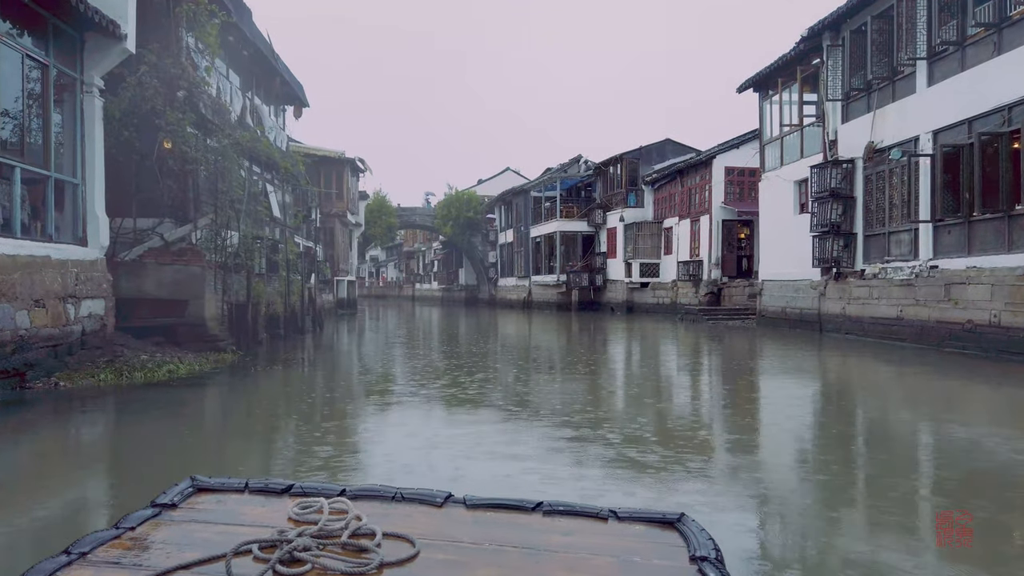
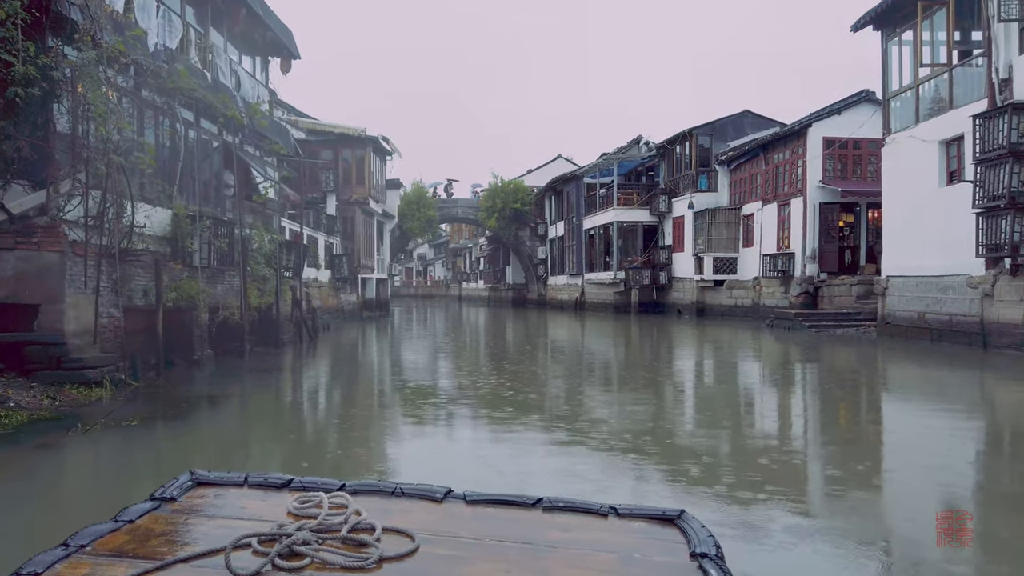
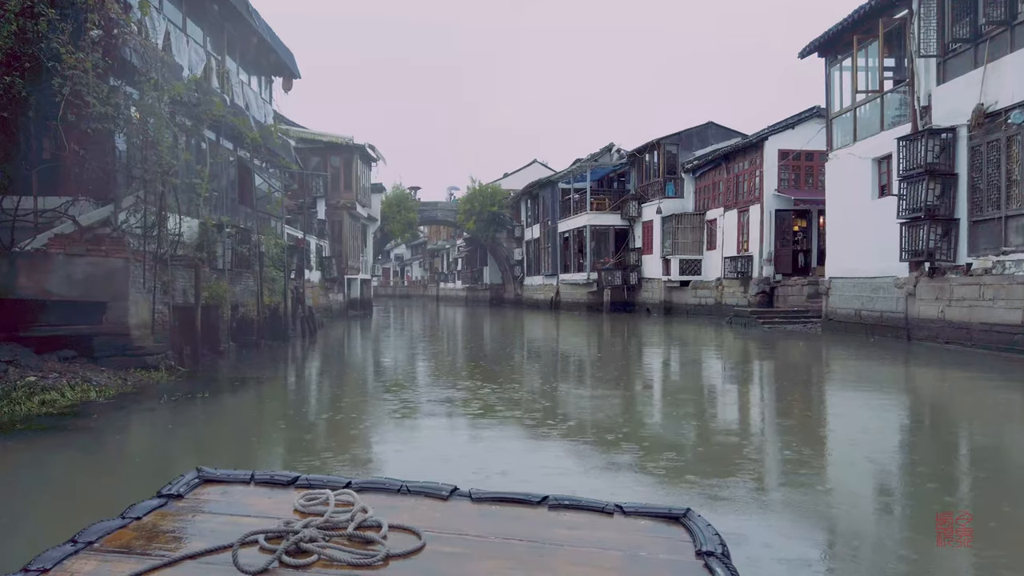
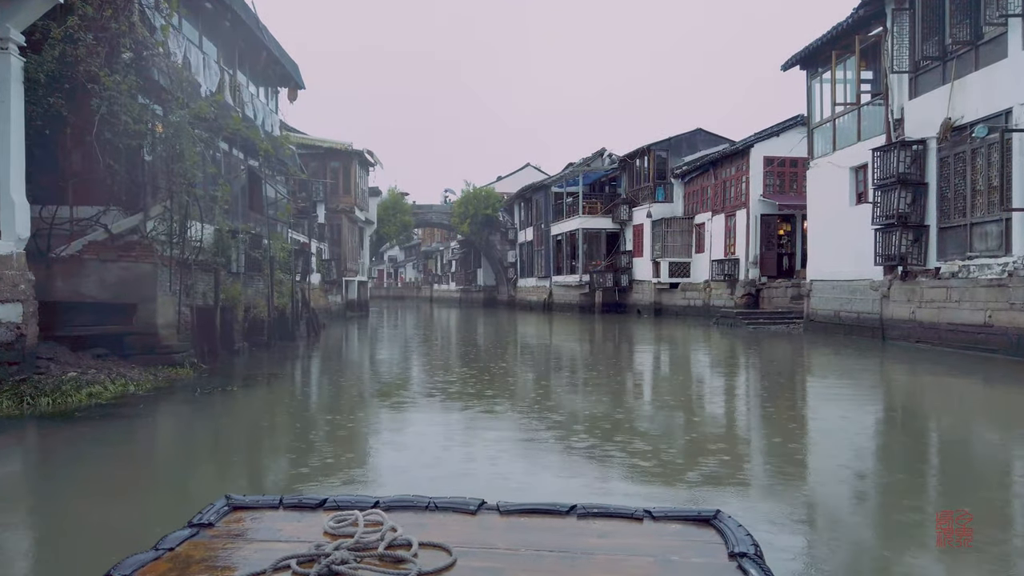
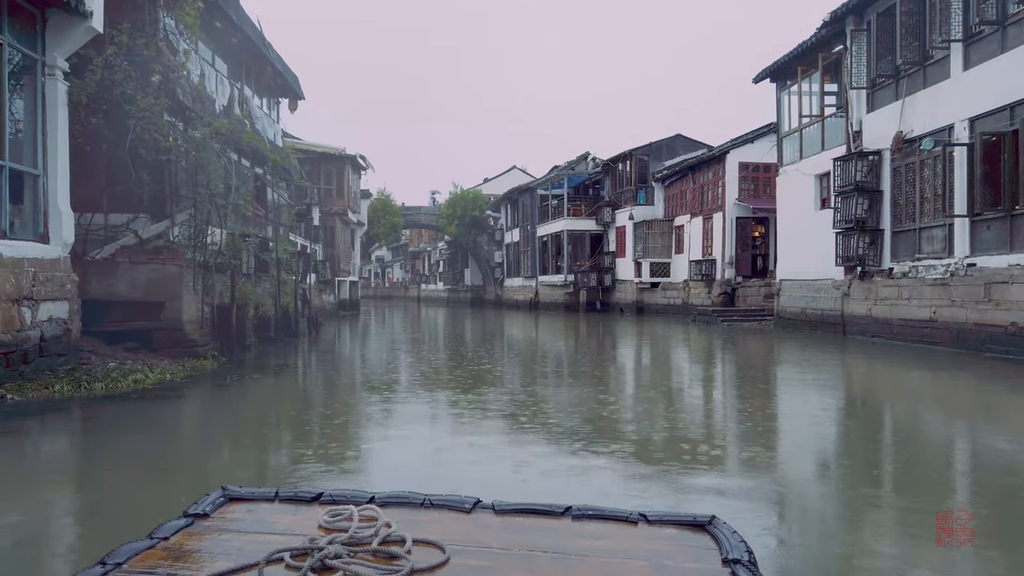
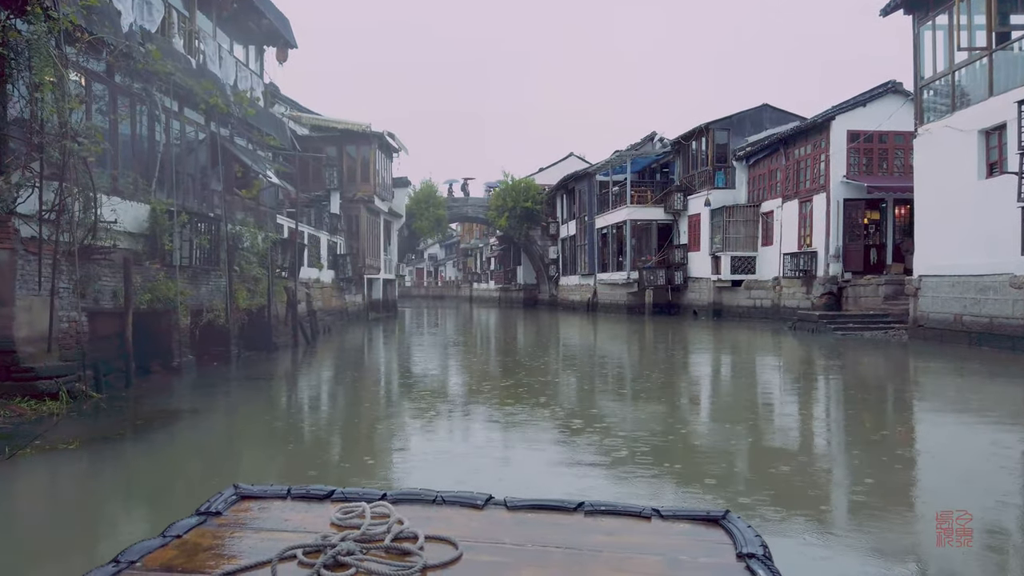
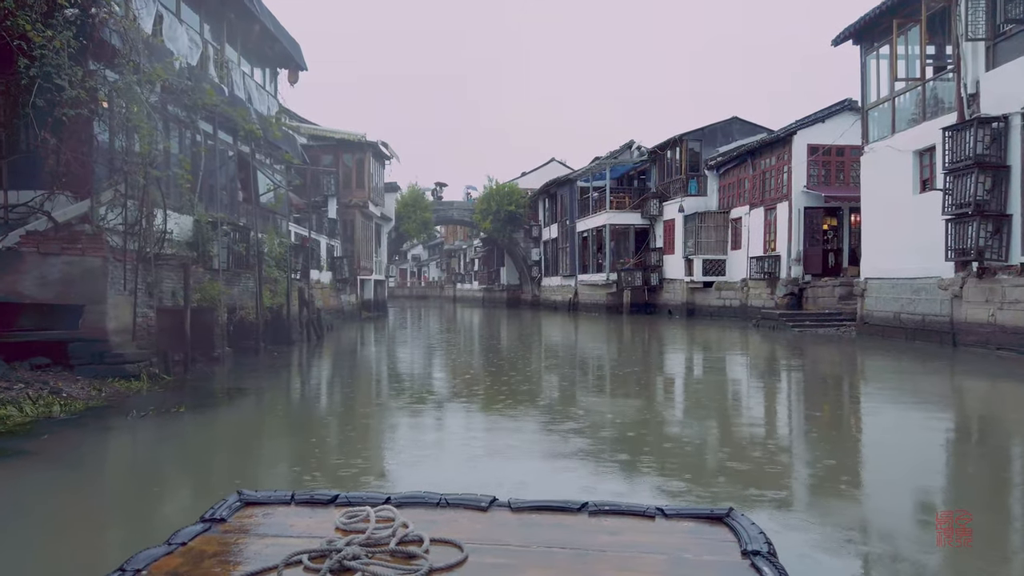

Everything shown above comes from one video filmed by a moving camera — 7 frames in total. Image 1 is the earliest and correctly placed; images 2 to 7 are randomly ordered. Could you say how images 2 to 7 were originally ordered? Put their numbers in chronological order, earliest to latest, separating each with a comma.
5, 4, 3, 7, 2, 6
